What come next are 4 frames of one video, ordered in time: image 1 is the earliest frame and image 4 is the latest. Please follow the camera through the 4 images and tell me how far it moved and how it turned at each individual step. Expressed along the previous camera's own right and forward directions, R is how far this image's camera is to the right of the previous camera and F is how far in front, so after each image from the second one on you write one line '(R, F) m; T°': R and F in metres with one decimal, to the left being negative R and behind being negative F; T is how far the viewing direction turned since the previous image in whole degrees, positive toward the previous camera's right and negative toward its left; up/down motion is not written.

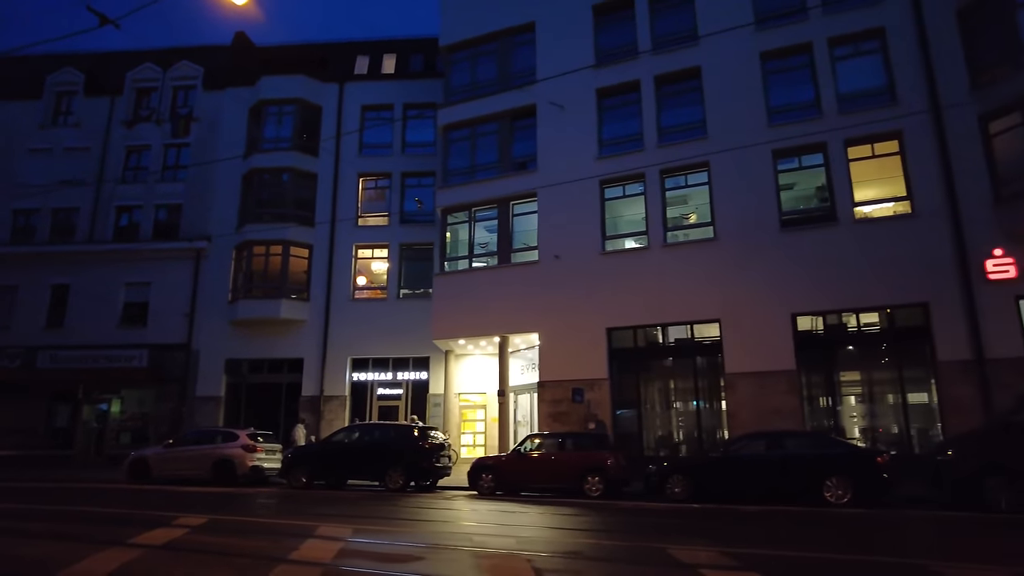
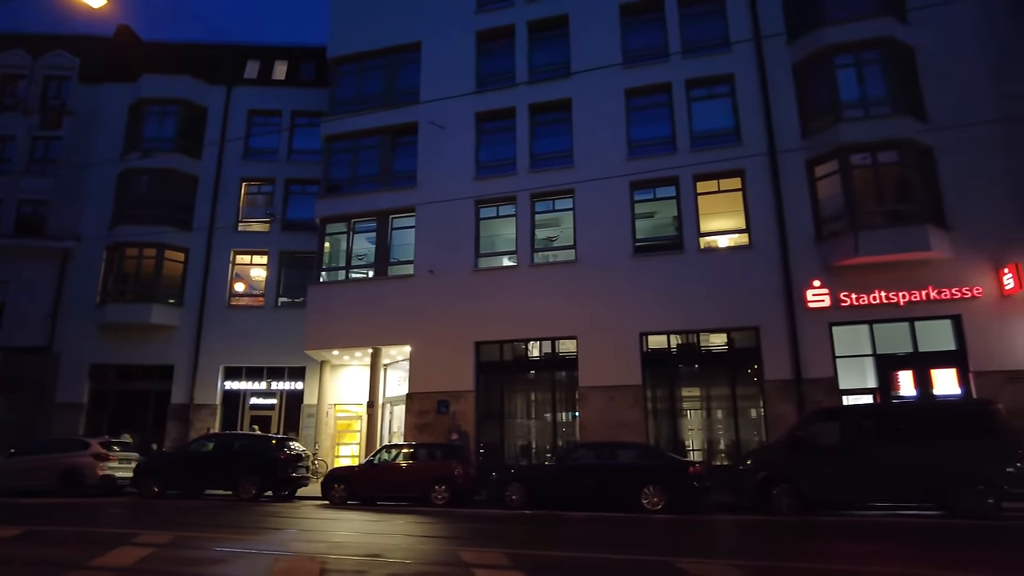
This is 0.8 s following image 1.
(+1.2, -0.8) m; +7°
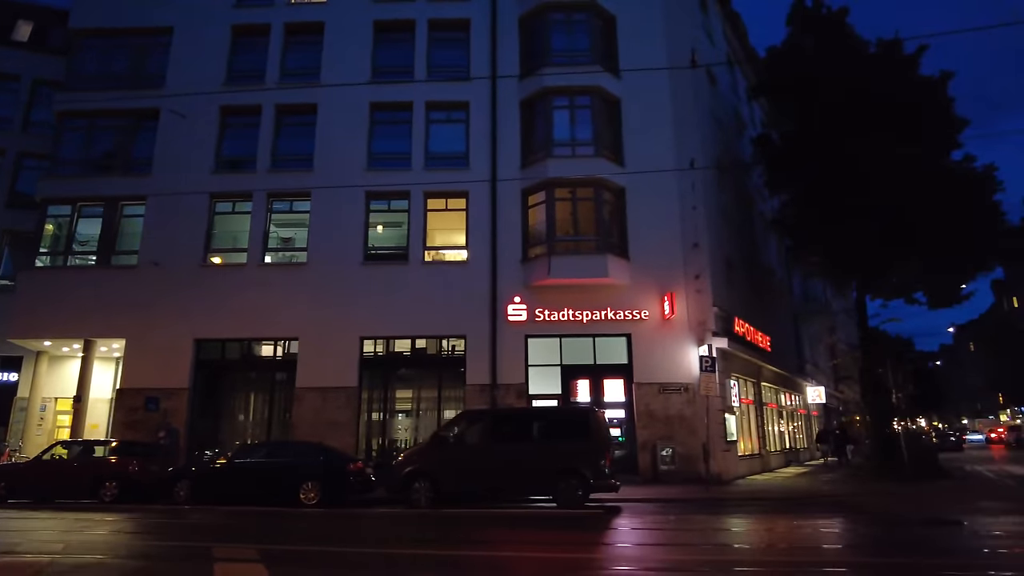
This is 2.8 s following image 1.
(+3.2, -1.5) m; +14°
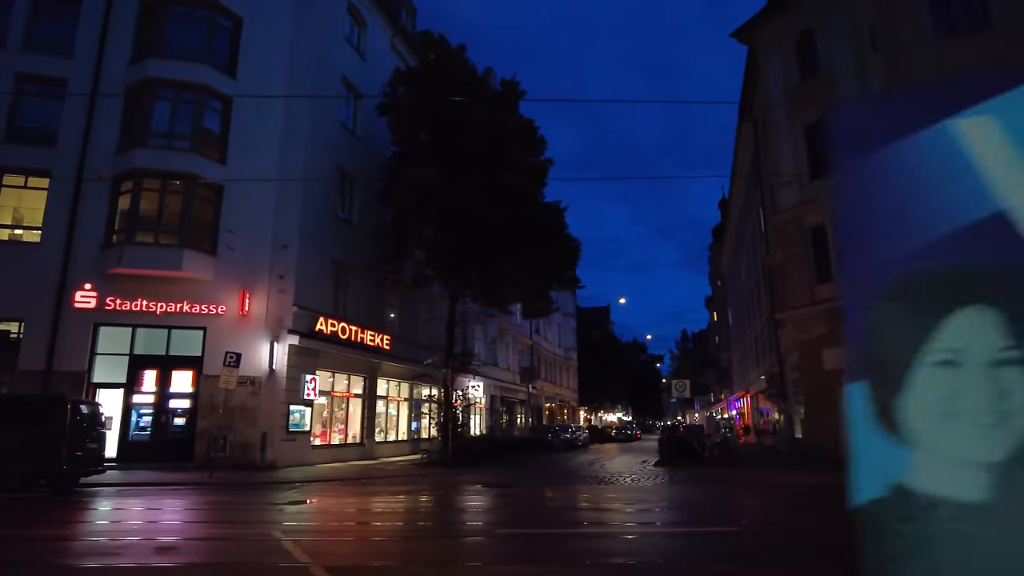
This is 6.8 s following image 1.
(+6.7, -2.7) m; +16°
